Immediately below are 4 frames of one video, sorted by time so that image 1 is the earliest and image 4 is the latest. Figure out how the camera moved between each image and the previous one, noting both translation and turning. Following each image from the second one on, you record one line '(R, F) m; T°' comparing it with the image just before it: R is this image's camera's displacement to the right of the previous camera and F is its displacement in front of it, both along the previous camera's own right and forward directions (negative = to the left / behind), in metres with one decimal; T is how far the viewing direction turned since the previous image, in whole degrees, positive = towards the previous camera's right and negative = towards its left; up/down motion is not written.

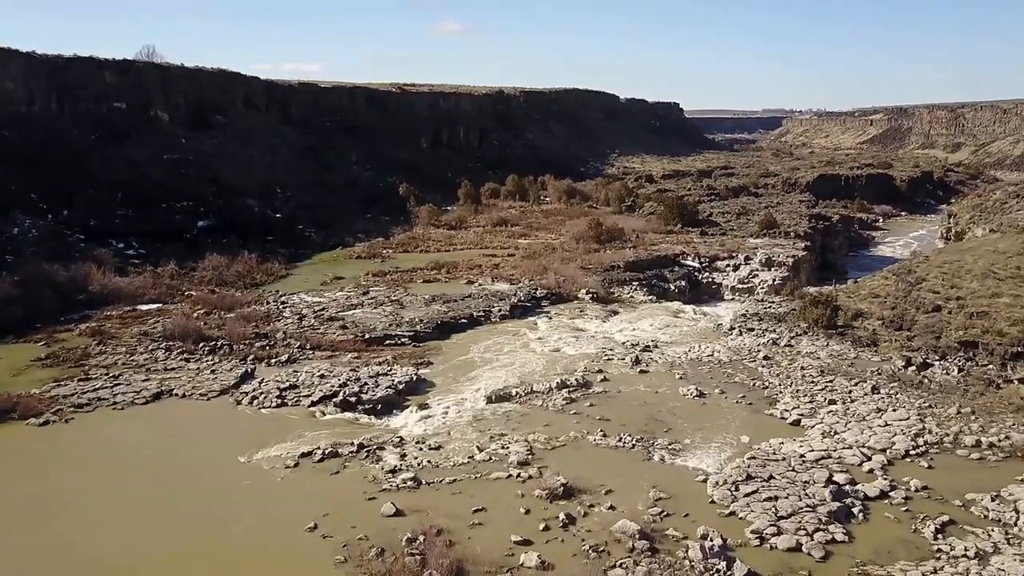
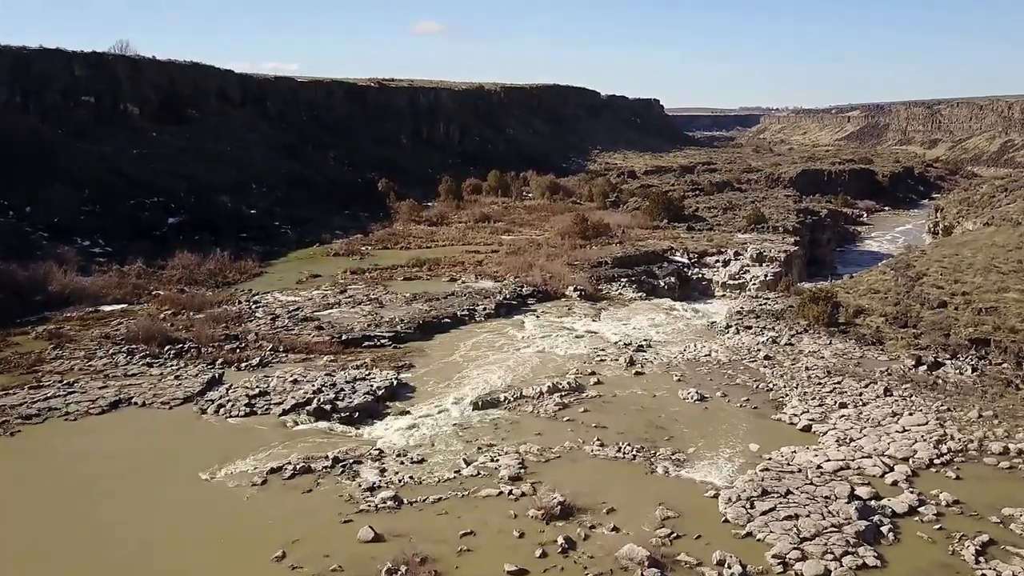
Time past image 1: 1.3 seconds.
(-0.1, +0.9) m; +2°
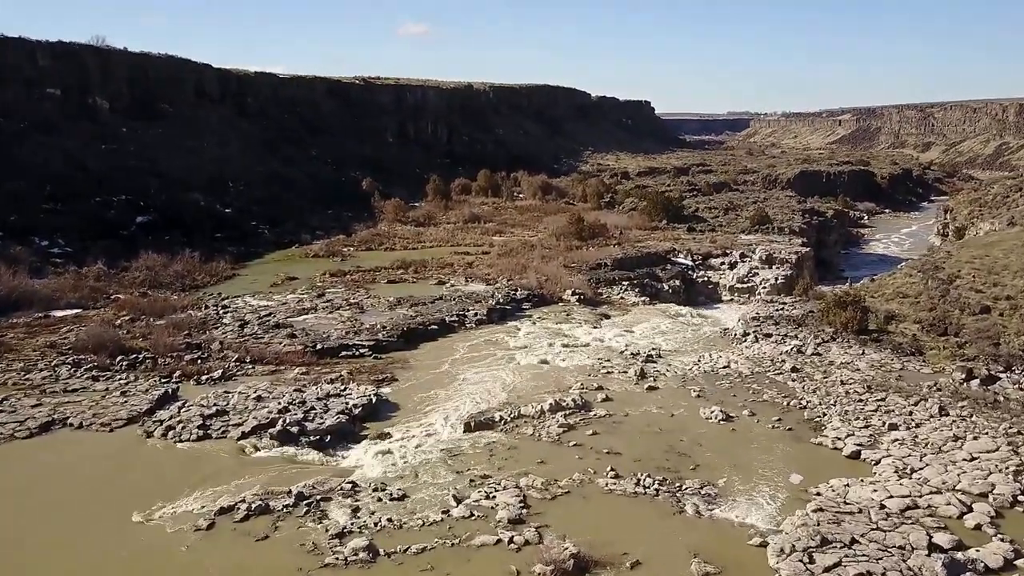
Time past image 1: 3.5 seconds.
(-0.1, +1.6) m; +1°
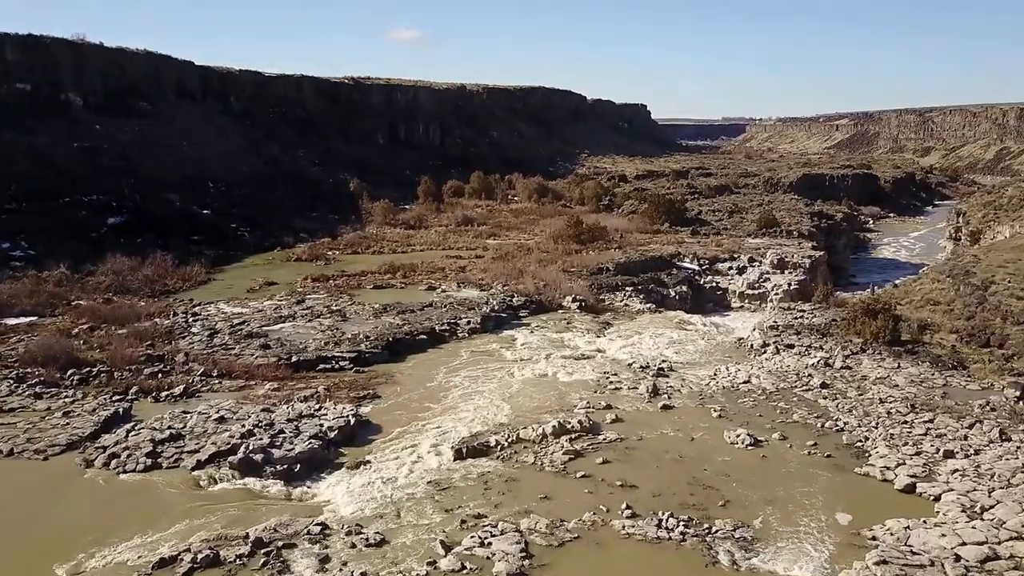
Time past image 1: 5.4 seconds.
(0.0, +1.3) m; 0°
